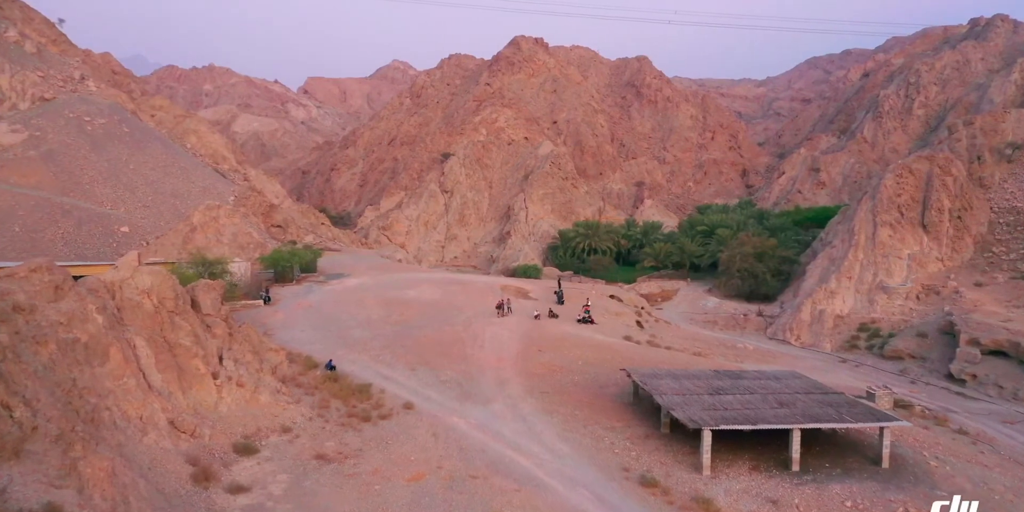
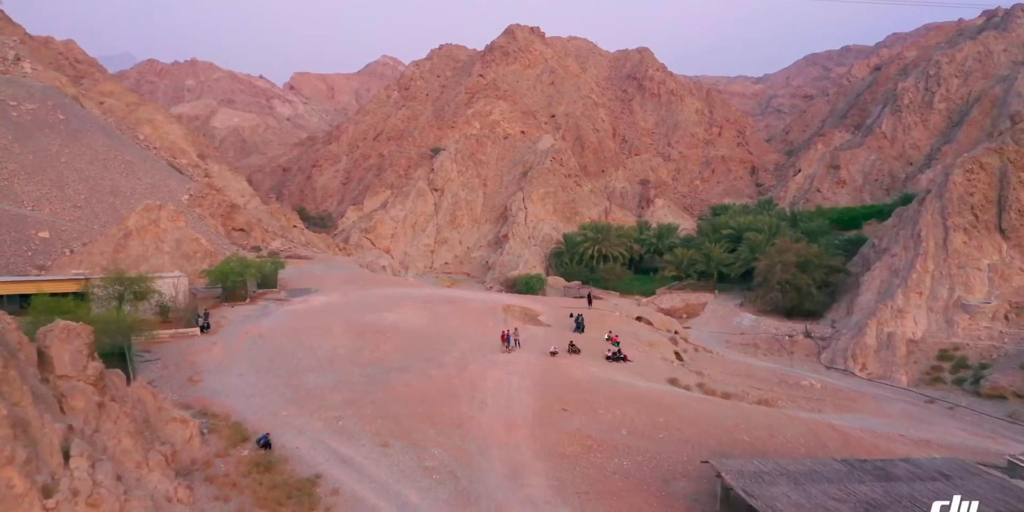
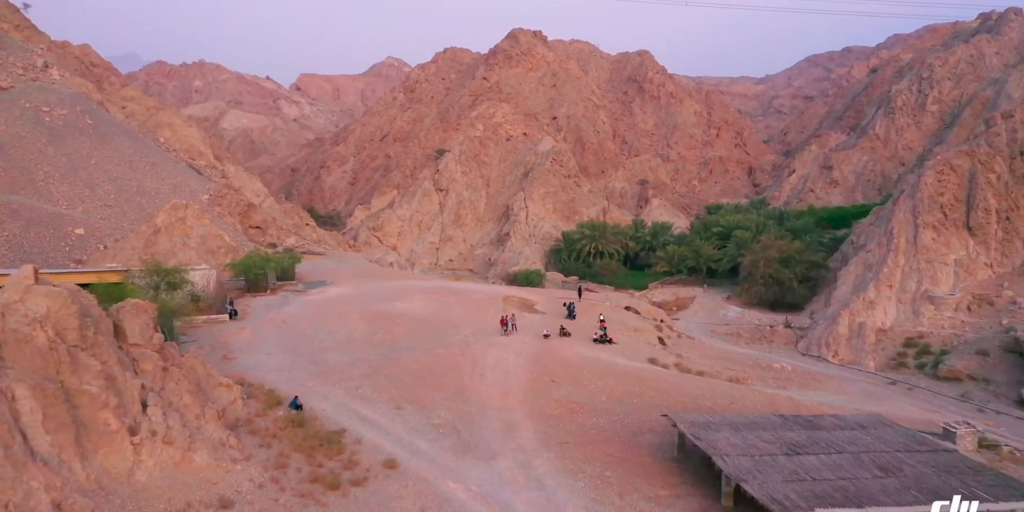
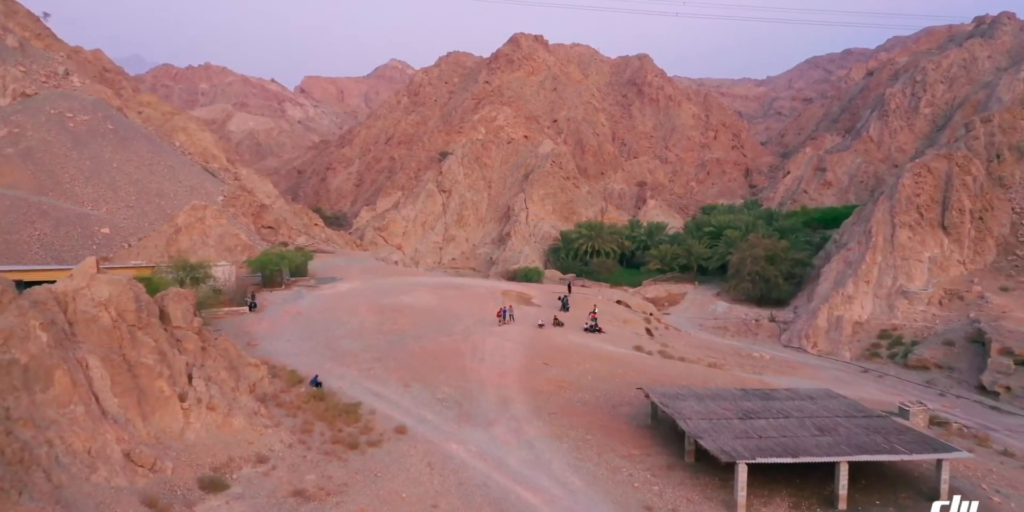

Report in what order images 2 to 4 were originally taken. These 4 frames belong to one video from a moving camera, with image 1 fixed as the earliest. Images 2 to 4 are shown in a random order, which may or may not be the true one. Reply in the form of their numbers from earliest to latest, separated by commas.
4, 3, 2
